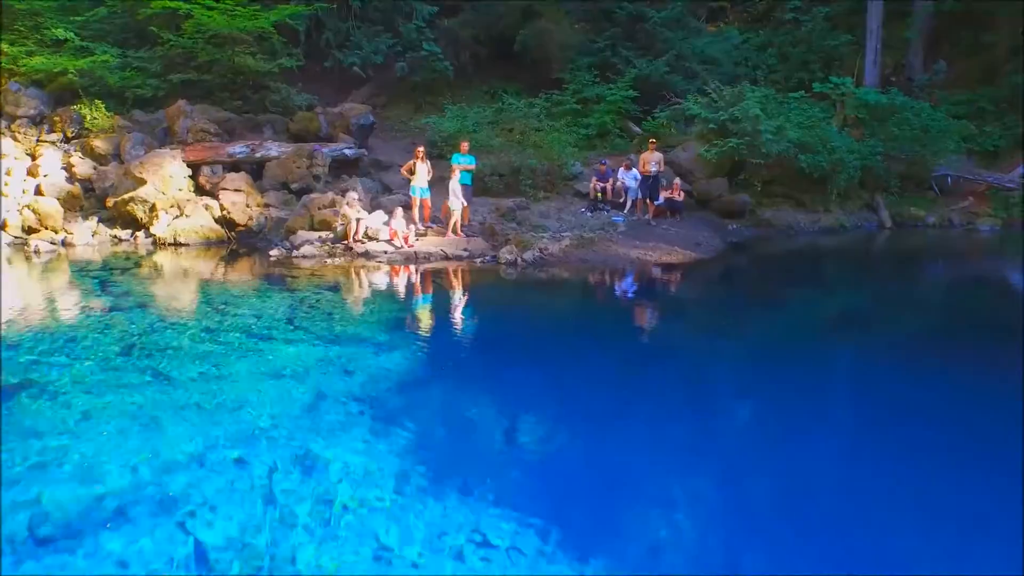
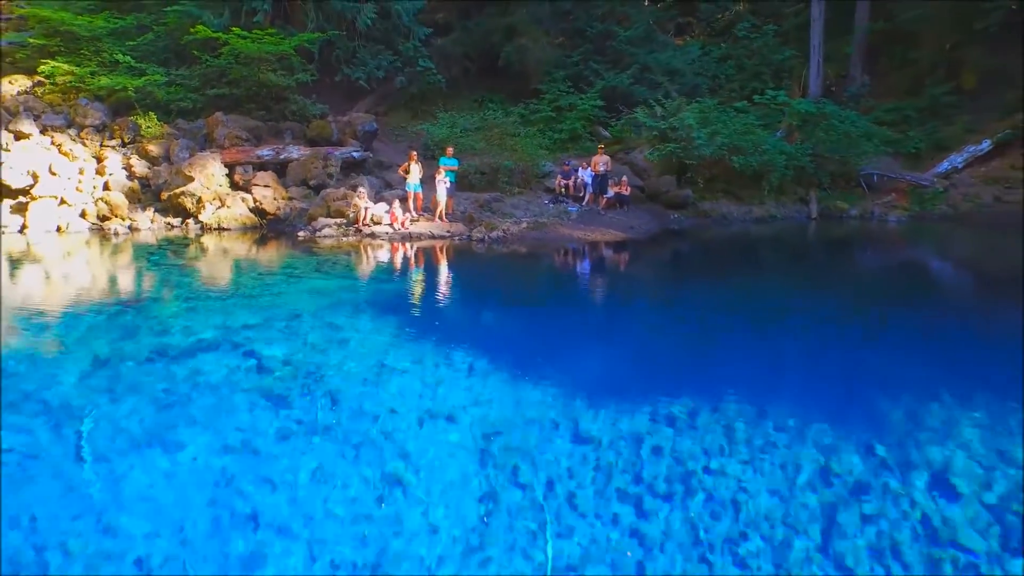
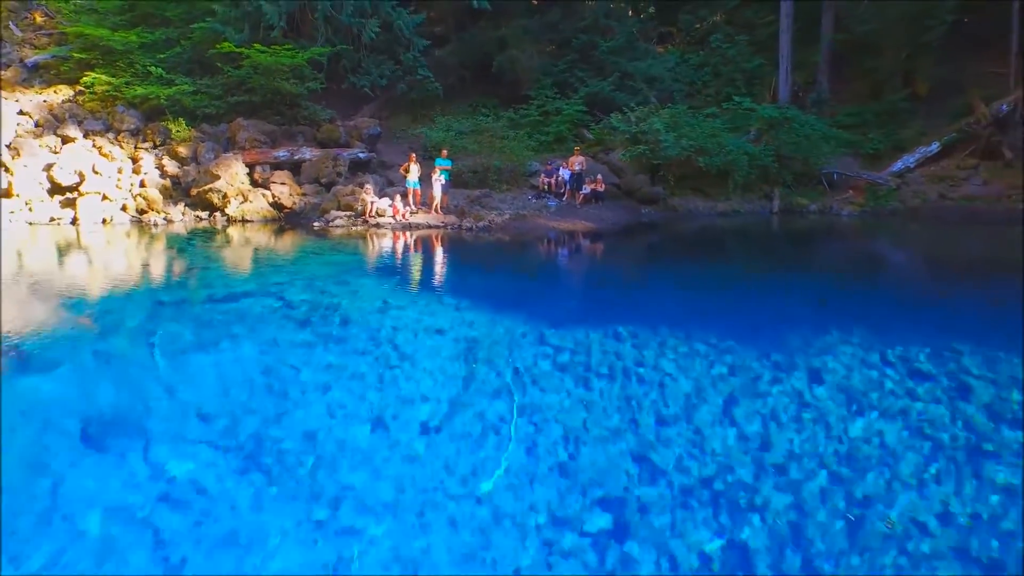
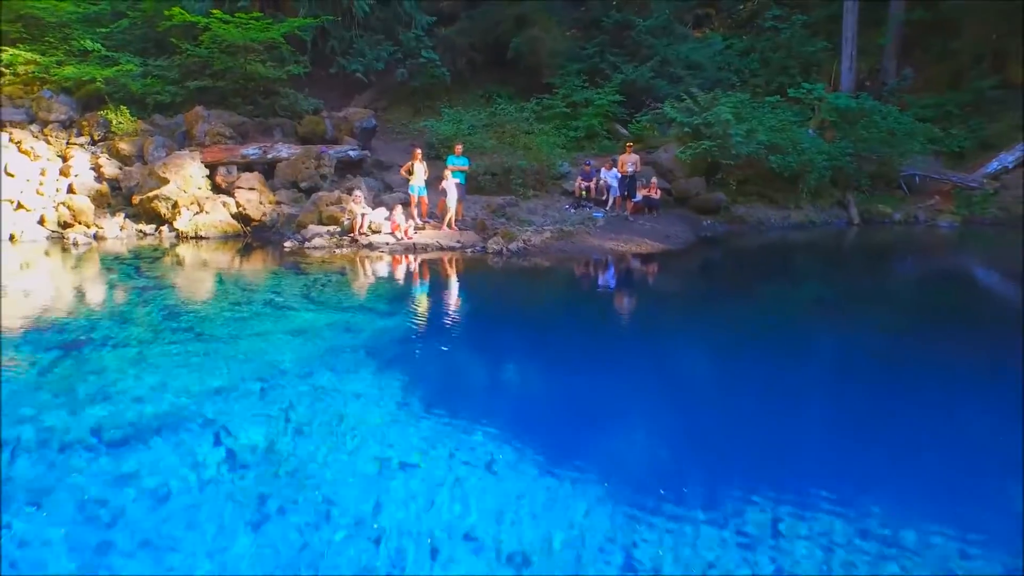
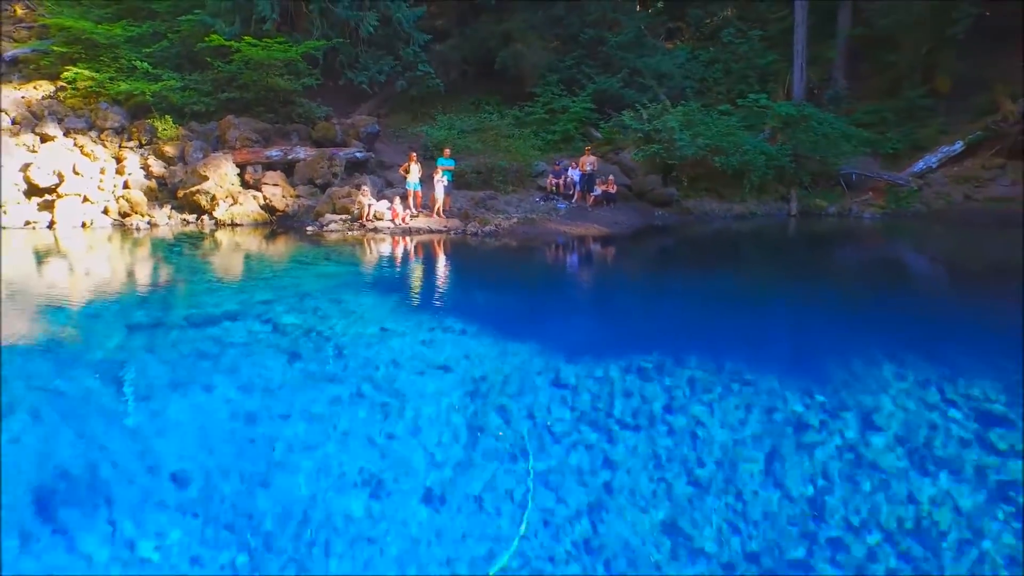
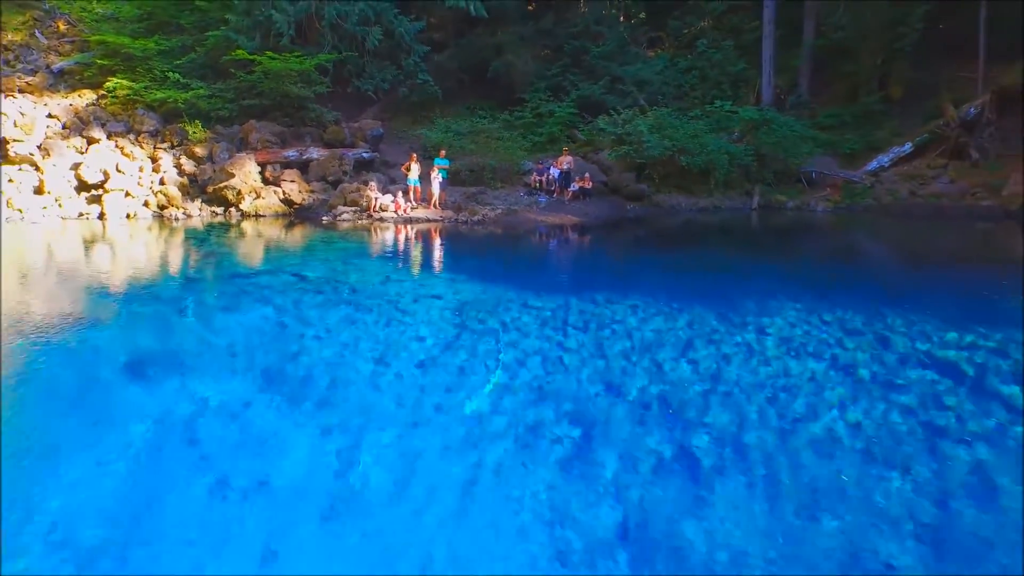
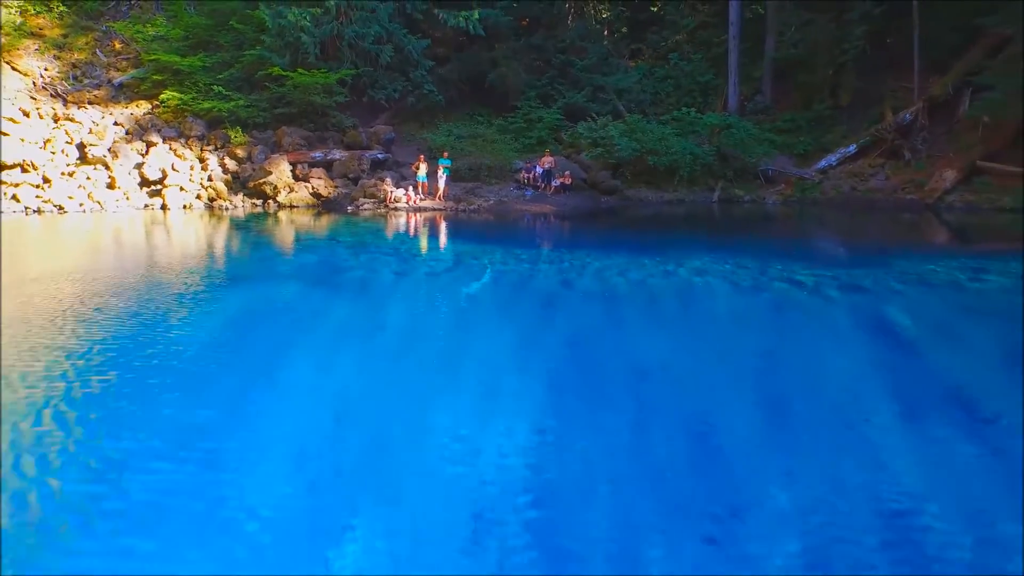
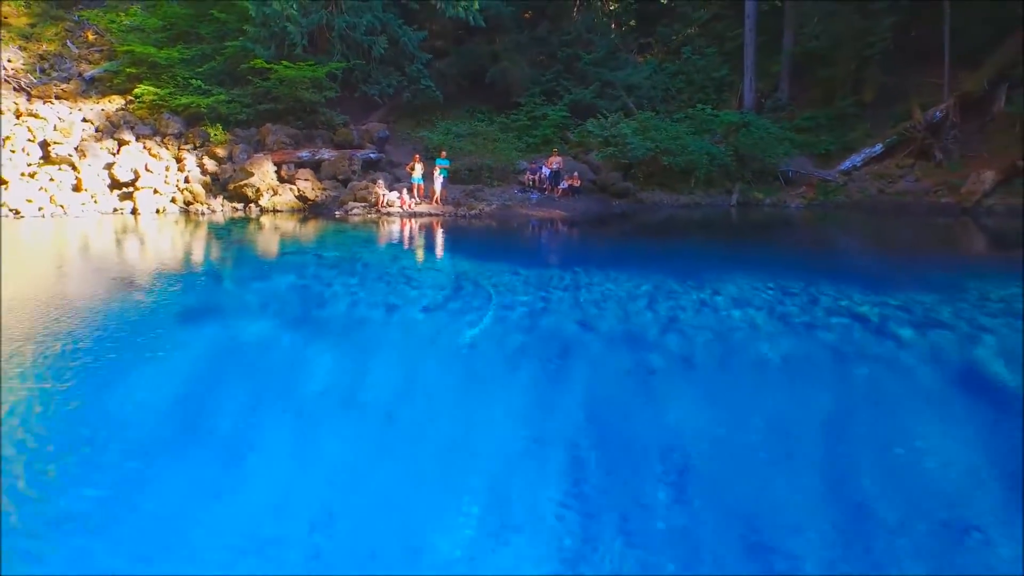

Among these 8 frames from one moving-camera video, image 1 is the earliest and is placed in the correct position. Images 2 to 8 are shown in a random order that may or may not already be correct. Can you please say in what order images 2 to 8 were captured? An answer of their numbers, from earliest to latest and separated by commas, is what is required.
4, 2, 5, 3, 6, 8, 7
